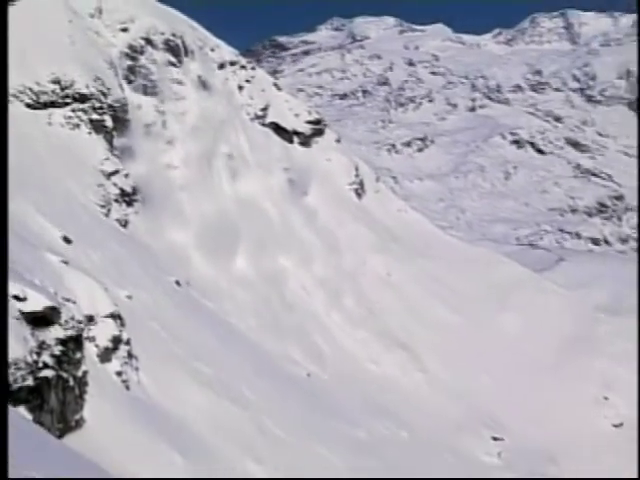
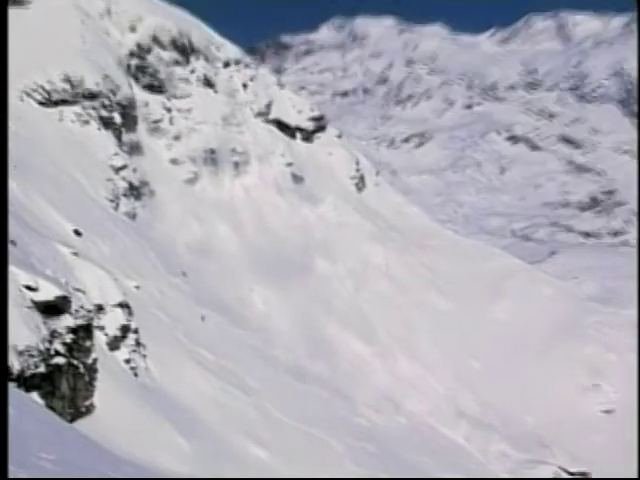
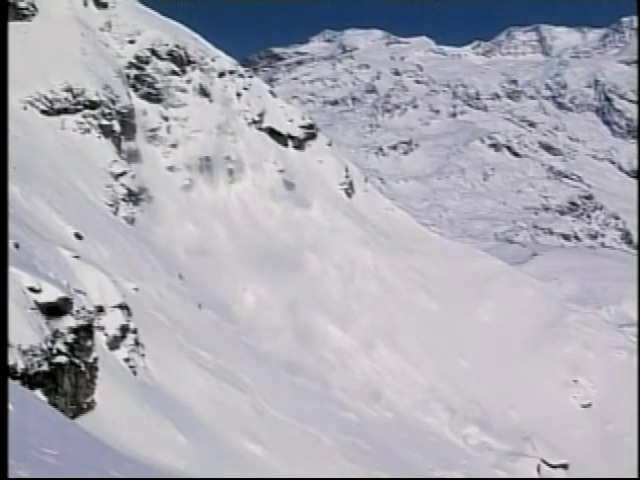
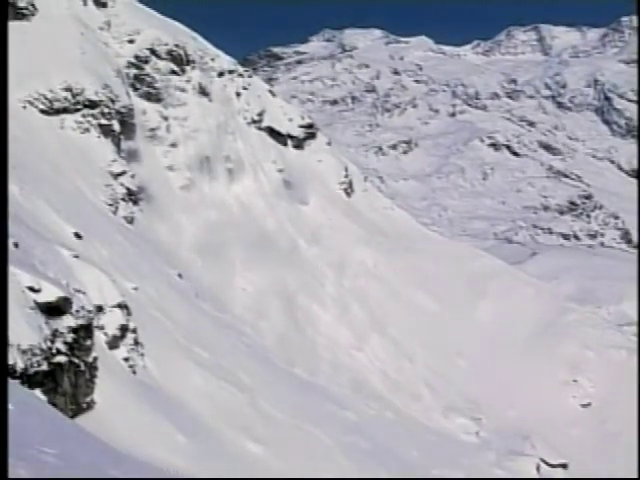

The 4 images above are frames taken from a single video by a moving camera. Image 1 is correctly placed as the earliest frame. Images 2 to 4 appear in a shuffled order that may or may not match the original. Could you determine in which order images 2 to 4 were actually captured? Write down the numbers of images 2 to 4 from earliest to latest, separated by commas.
4, 3, 2
